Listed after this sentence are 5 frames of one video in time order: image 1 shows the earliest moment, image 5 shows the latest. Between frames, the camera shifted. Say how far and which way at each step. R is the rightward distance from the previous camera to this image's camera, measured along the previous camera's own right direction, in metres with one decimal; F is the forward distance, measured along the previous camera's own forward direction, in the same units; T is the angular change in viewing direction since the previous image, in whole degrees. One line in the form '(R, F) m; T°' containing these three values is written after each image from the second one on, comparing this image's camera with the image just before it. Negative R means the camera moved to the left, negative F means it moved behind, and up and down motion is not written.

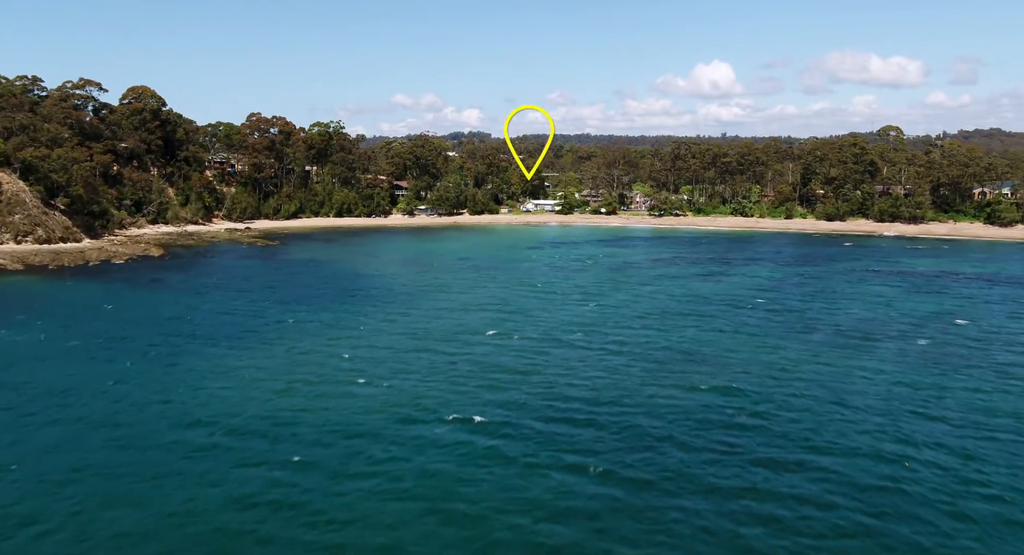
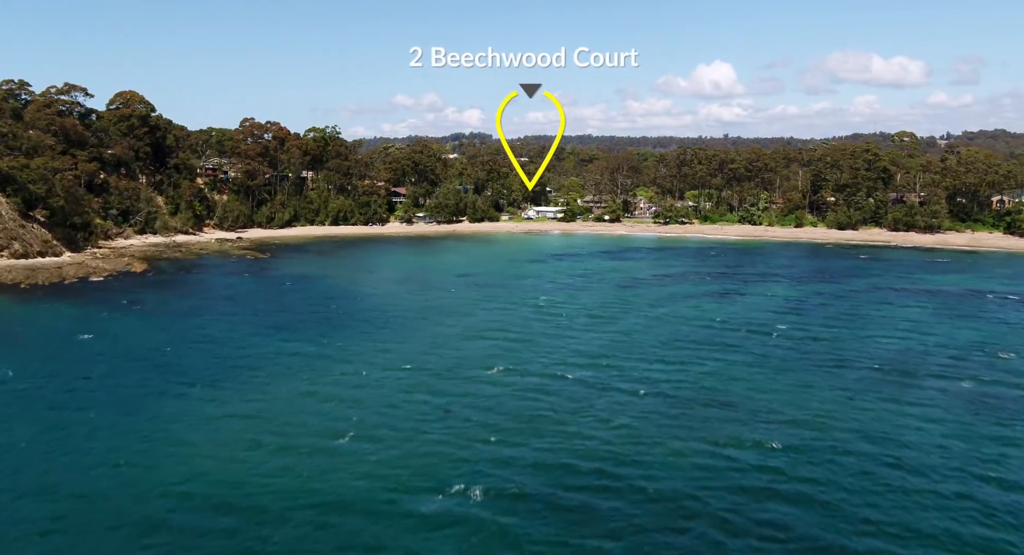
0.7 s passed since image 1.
(0.0, +1.2) m; 0°
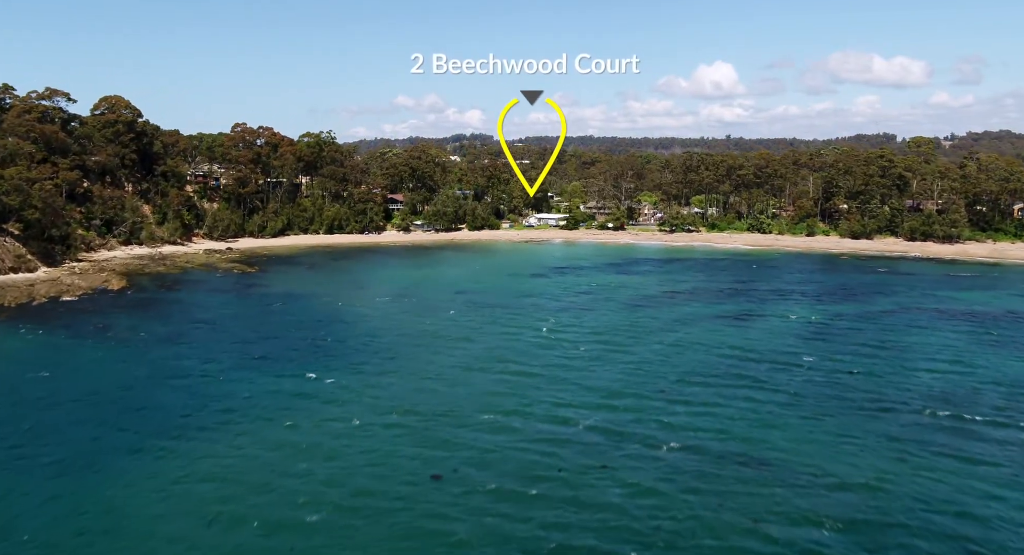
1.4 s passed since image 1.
(0.0, +1.4) m; 0°
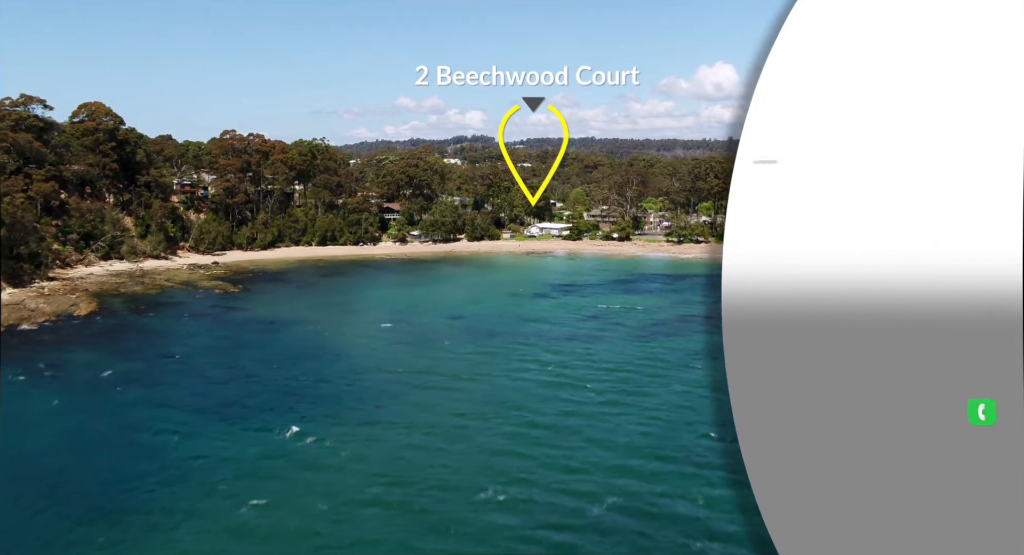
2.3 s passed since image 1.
(0.0, +1.7) m; 0°
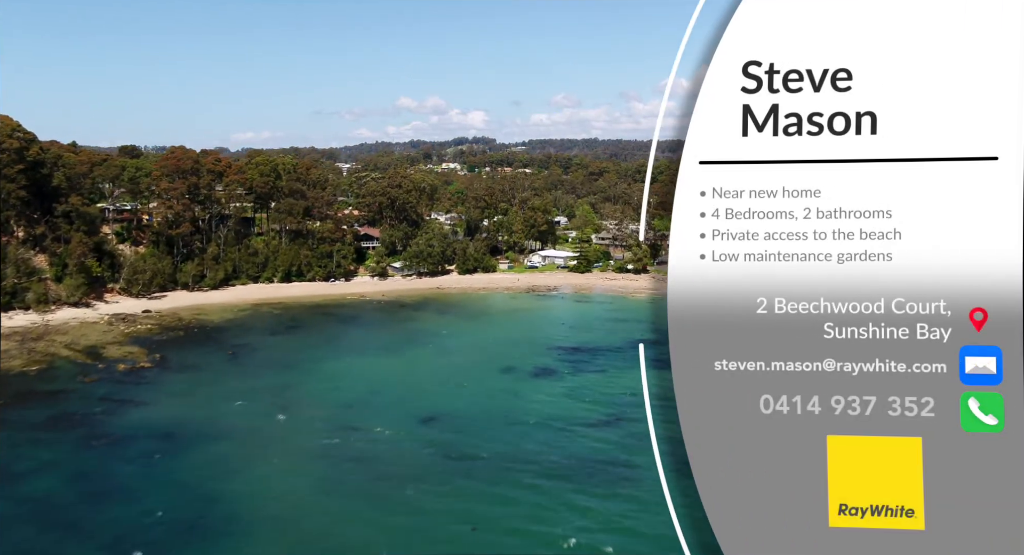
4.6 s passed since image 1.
(+0.1, +5.7) m; 0°
